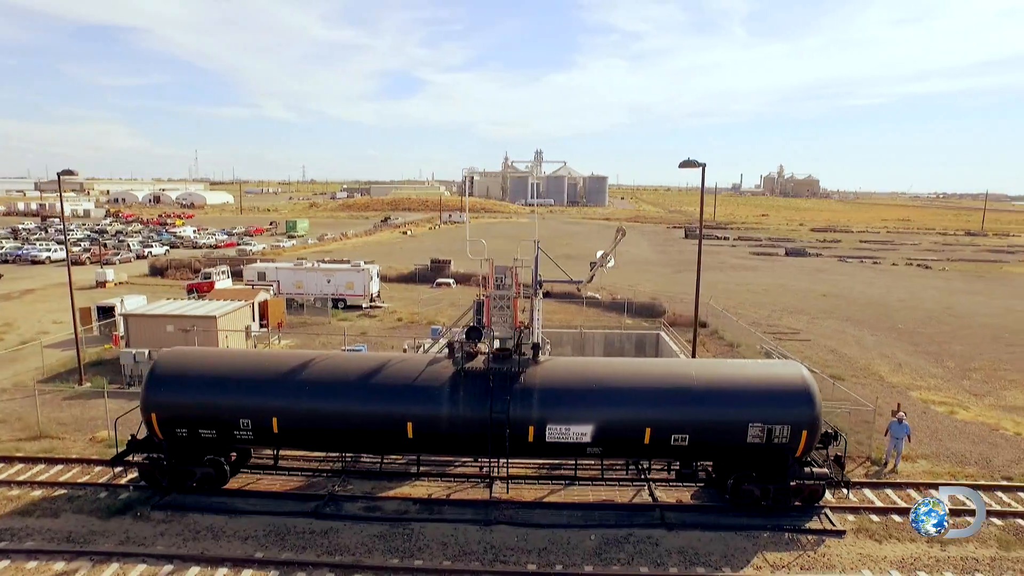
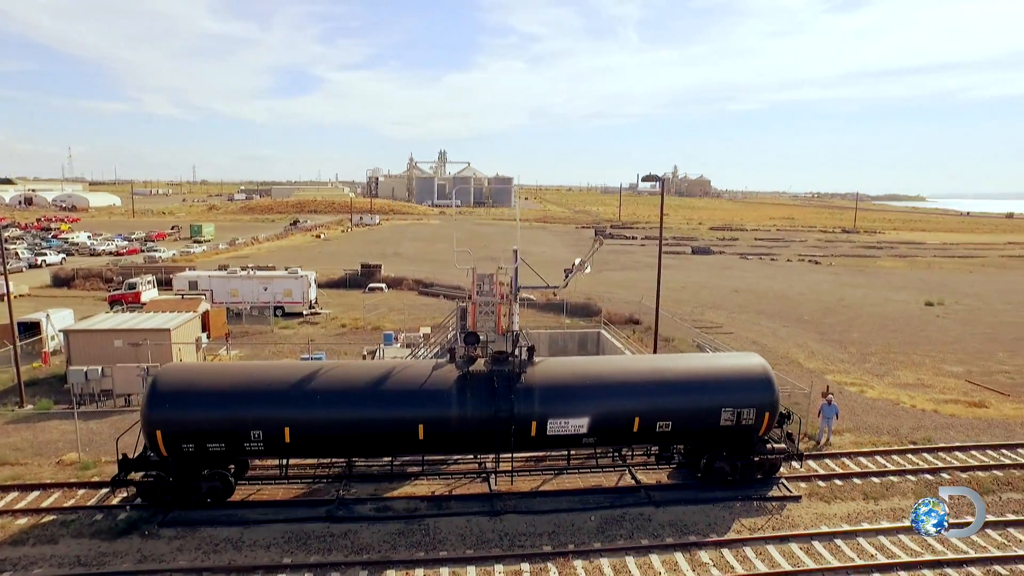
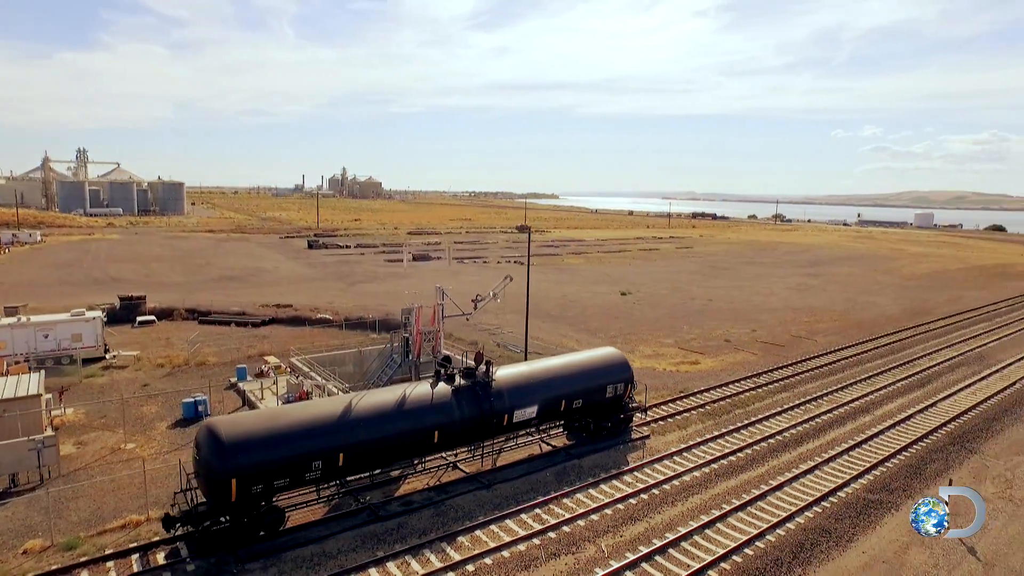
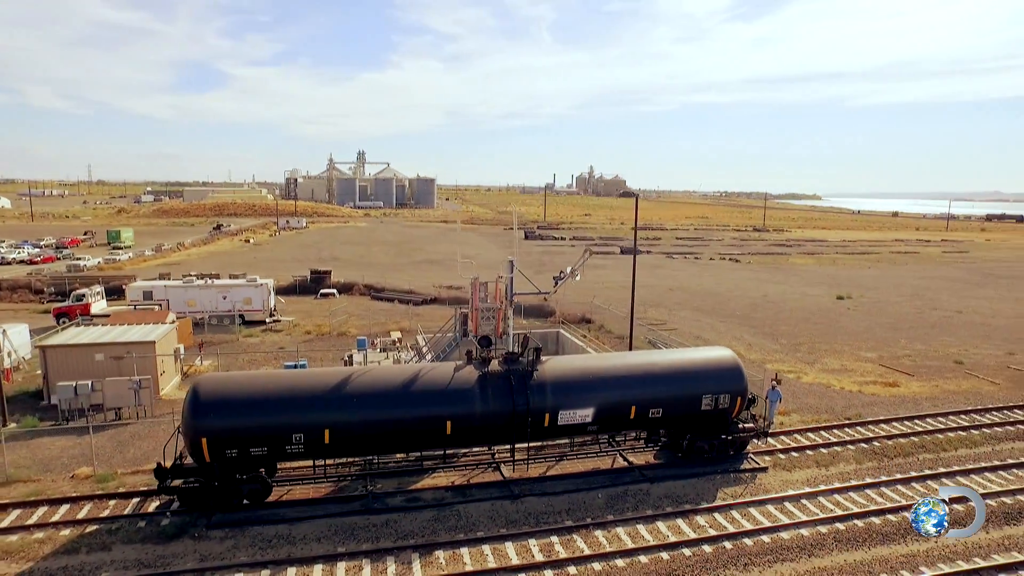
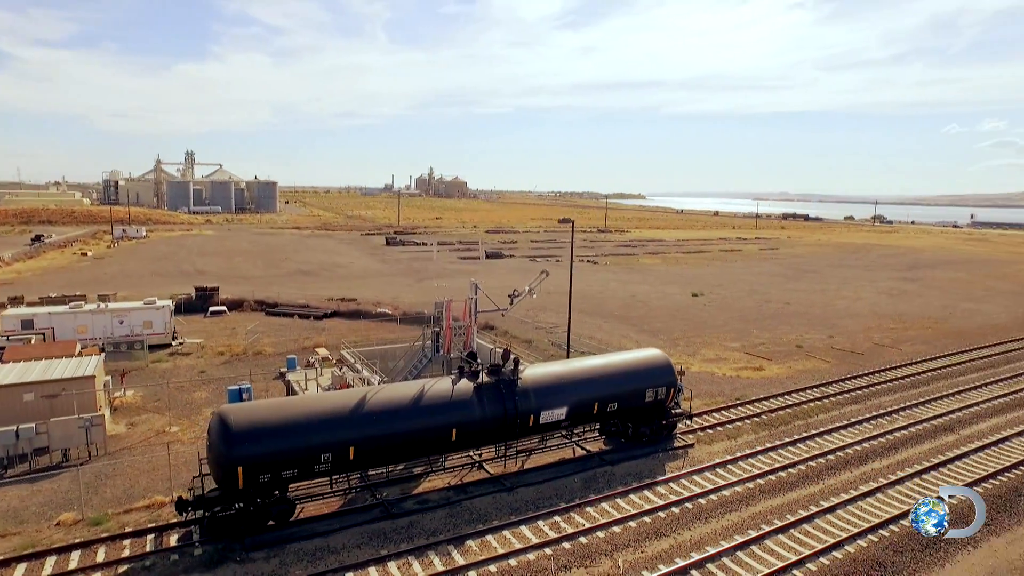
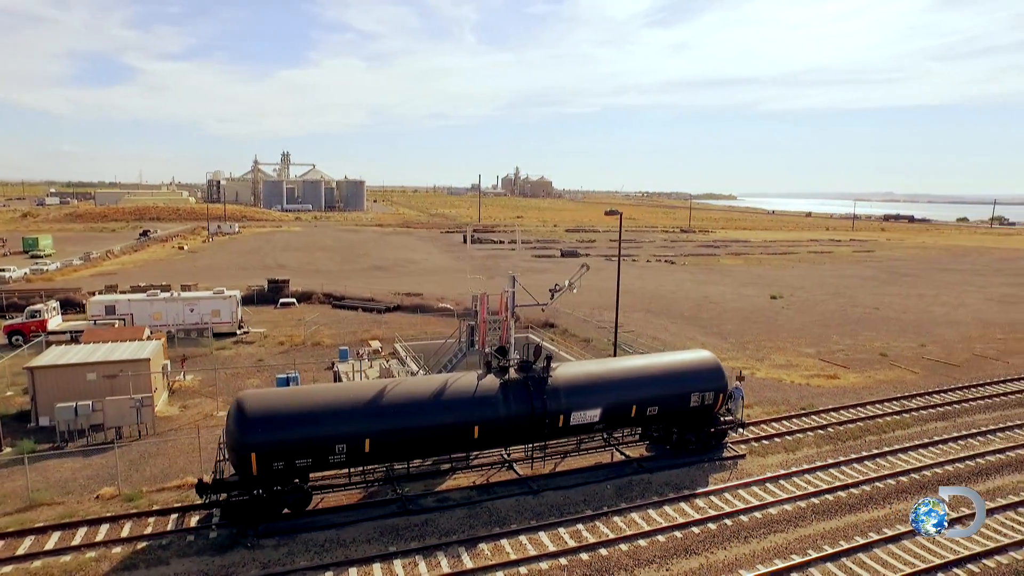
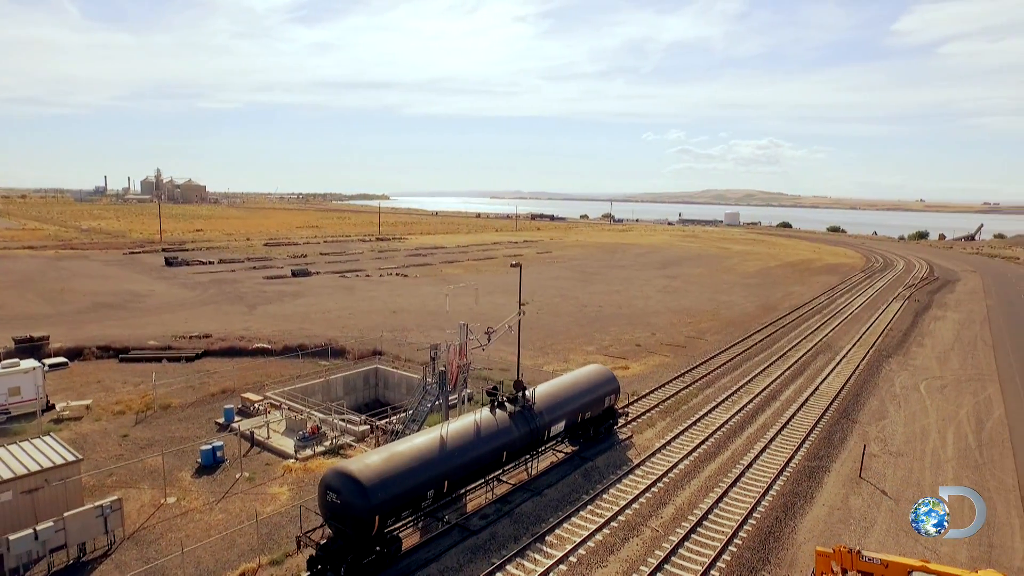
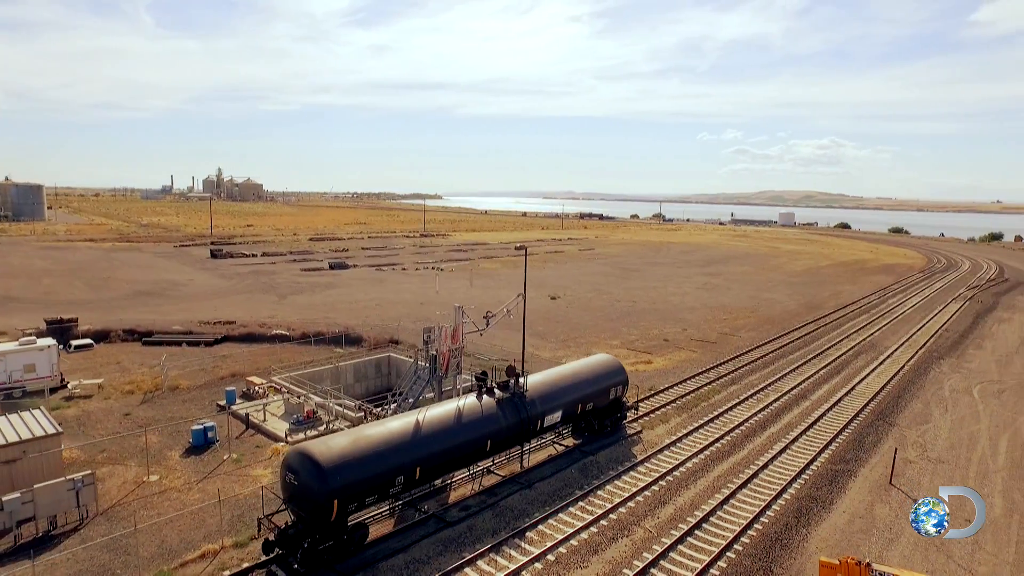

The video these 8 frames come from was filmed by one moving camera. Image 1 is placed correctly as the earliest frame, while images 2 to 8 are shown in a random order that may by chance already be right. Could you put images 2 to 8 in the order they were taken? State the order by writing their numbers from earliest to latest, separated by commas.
2, 4, 6, 5, 3, 8, 7
